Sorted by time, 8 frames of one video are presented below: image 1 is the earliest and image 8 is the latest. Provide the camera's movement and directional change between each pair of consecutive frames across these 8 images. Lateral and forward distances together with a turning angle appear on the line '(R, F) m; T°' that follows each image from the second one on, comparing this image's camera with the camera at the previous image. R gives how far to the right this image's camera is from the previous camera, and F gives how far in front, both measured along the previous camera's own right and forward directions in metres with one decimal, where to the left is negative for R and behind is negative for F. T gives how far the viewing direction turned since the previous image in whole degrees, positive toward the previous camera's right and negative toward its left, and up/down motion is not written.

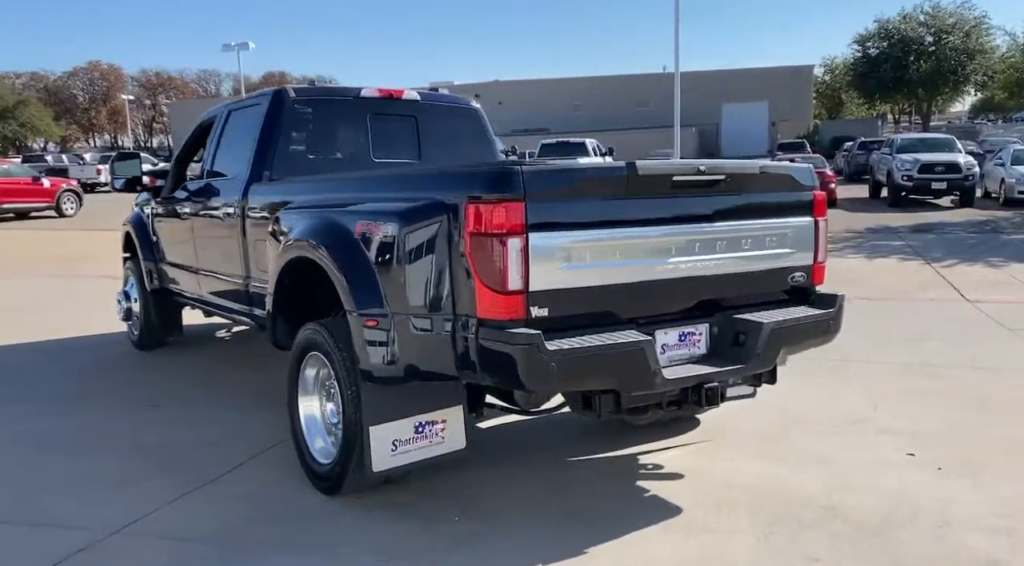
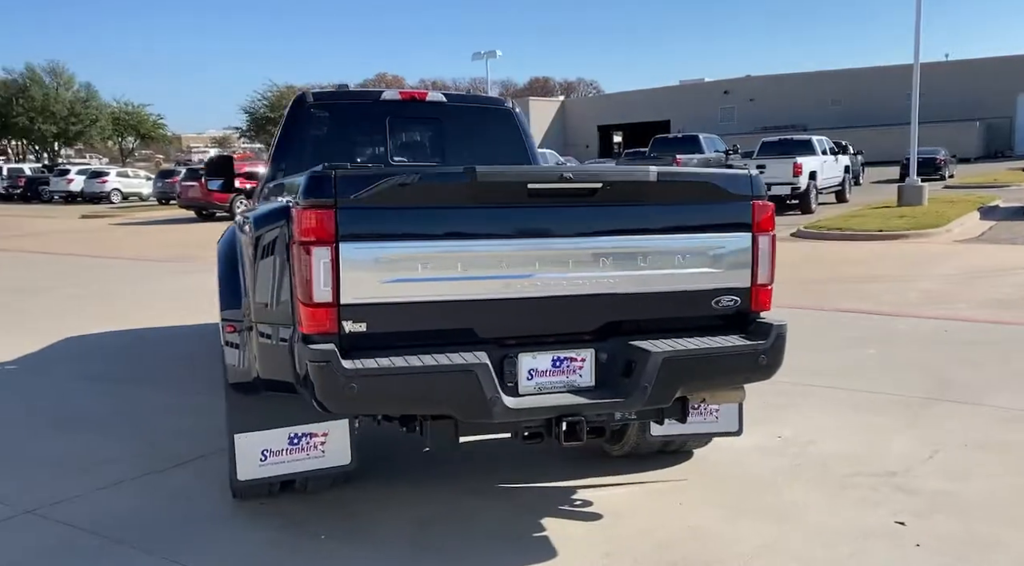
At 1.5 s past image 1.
(+1.4, +0.4) m; -15°
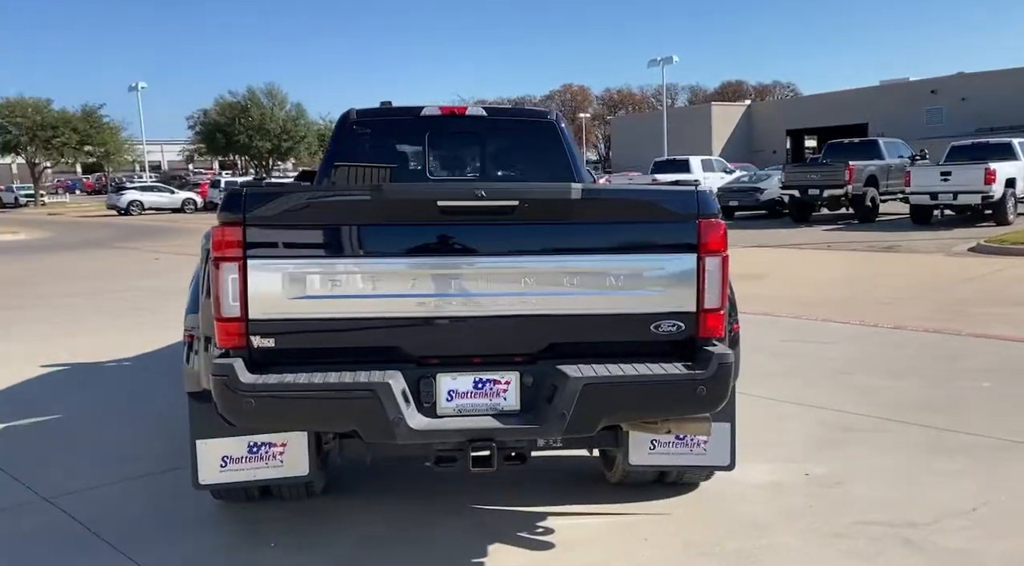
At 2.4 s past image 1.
(+0.9, +0.2) m; -11°
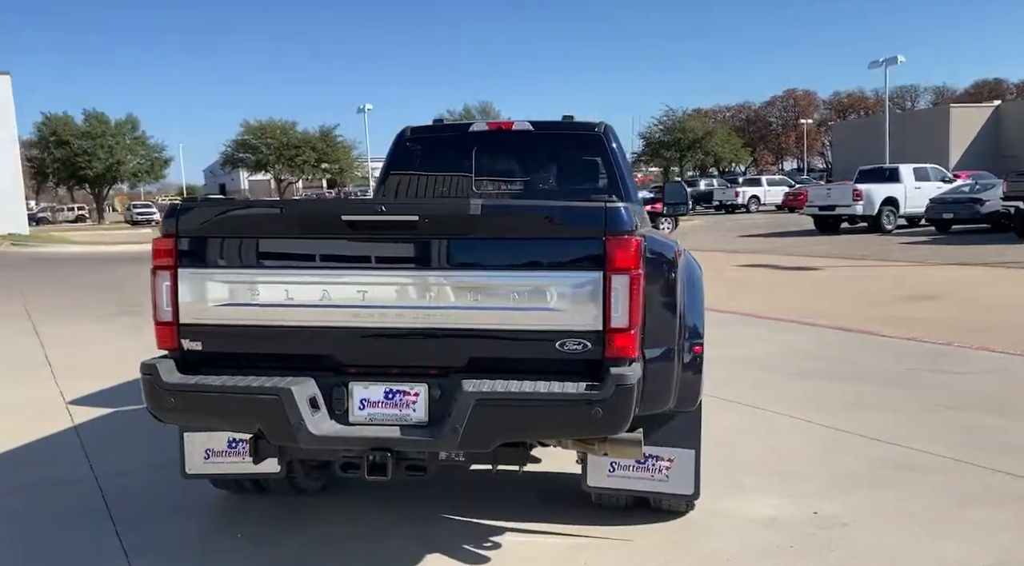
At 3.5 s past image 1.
(+1.0, +0.1) m; -13°
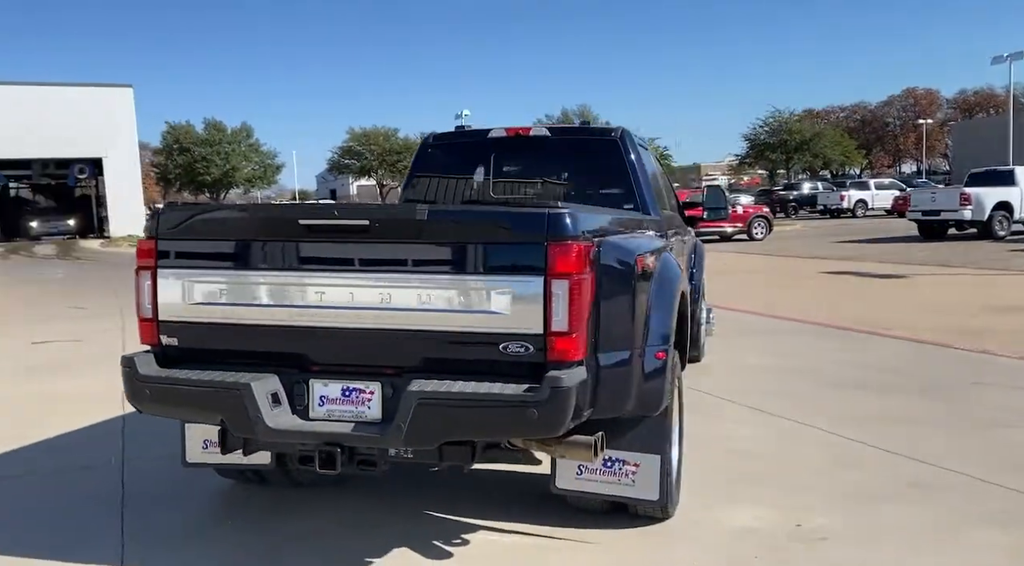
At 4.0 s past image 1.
(+0.5, 0.0) m; -6°
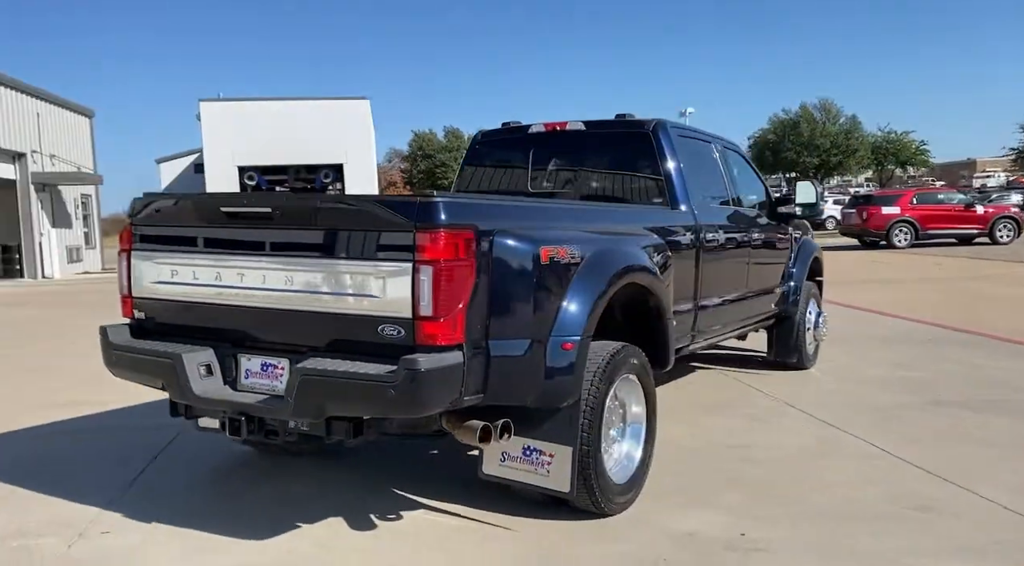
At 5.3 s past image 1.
(+1.3, +0.1) m; -14°
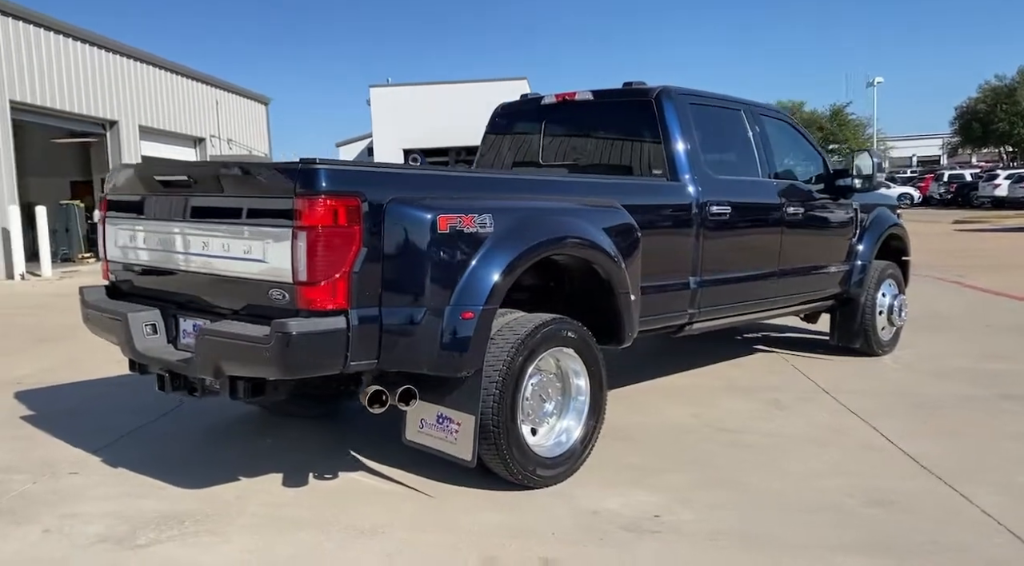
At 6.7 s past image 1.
(+1.1, +0.1) m; -11°
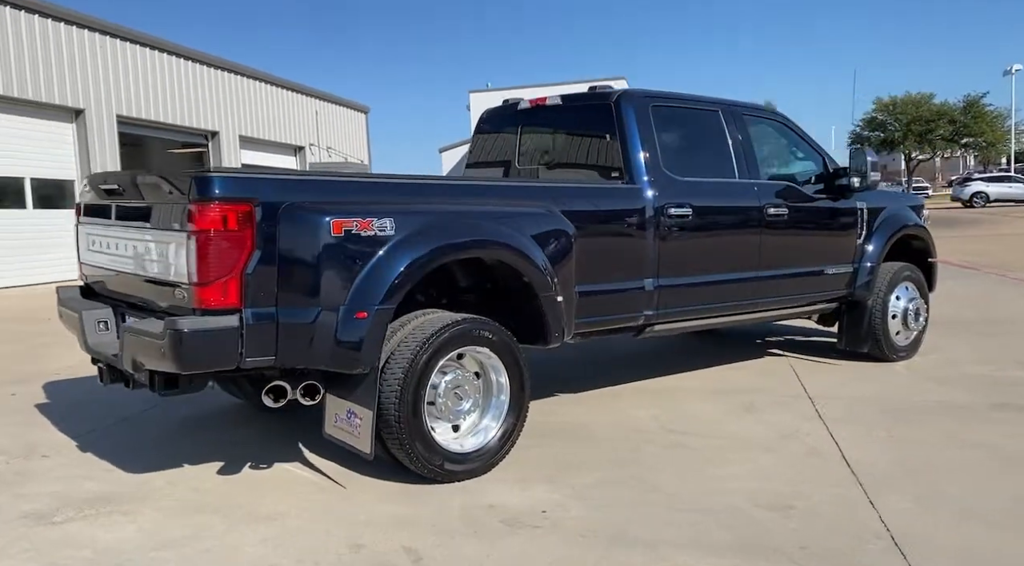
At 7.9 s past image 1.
(+0.9, -0.1) m; -7°
